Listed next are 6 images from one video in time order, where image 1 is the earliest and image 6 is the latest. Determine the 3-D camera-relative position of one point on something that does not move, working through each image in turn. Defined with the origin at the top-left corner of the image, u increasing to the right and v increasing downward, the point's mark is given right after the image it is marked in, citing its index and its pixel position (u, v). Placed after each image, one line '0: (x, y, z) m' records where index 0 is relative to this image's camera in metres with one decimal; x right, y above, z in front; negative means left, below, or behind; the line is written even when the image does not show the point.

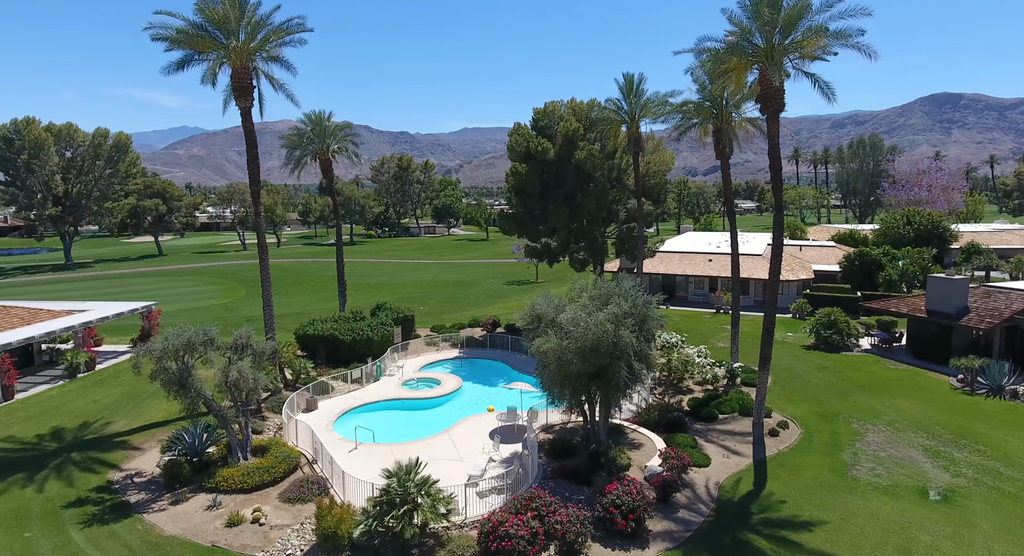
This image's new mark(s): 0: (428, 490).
0: (-2.5, -6.4, +18.2) m
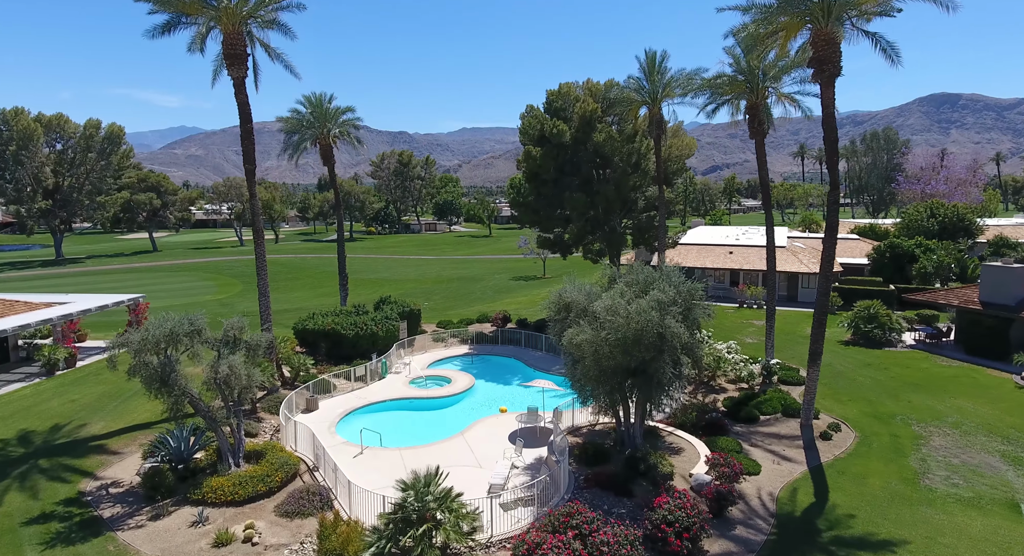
0: (-1.6, -5.8, +15.5) m
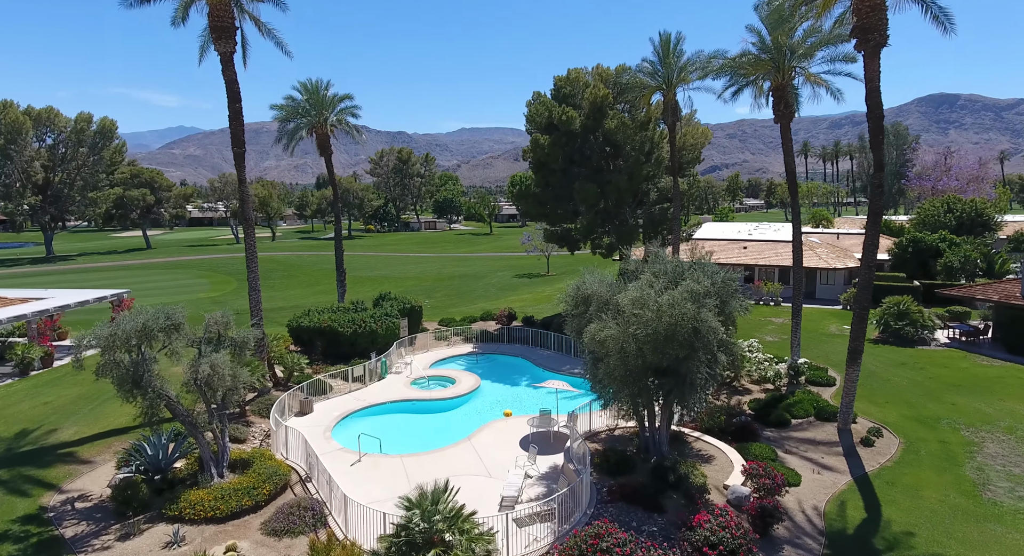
0: (-1.1, -5.5, +13.5) m
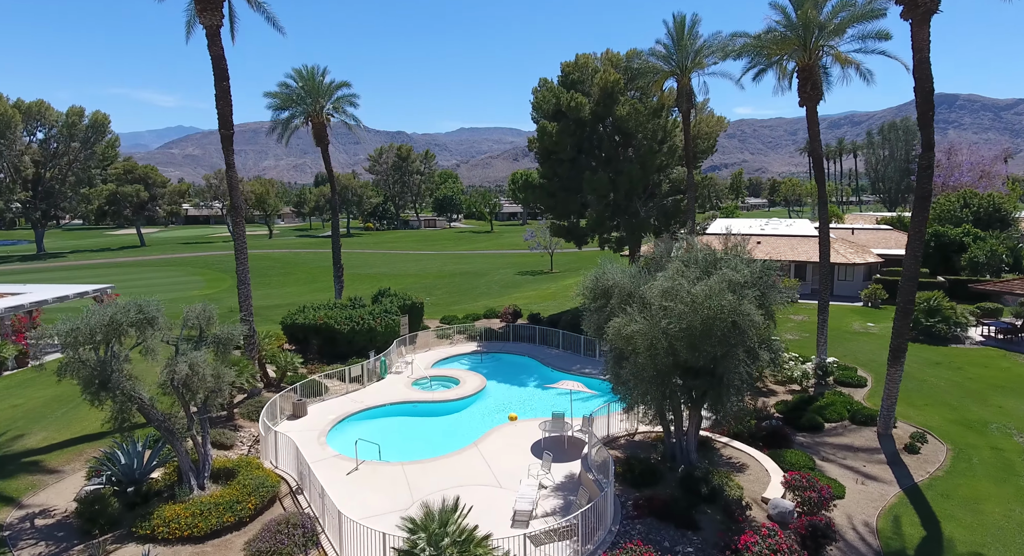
0: (-0.8, -5.2, +11.6) m
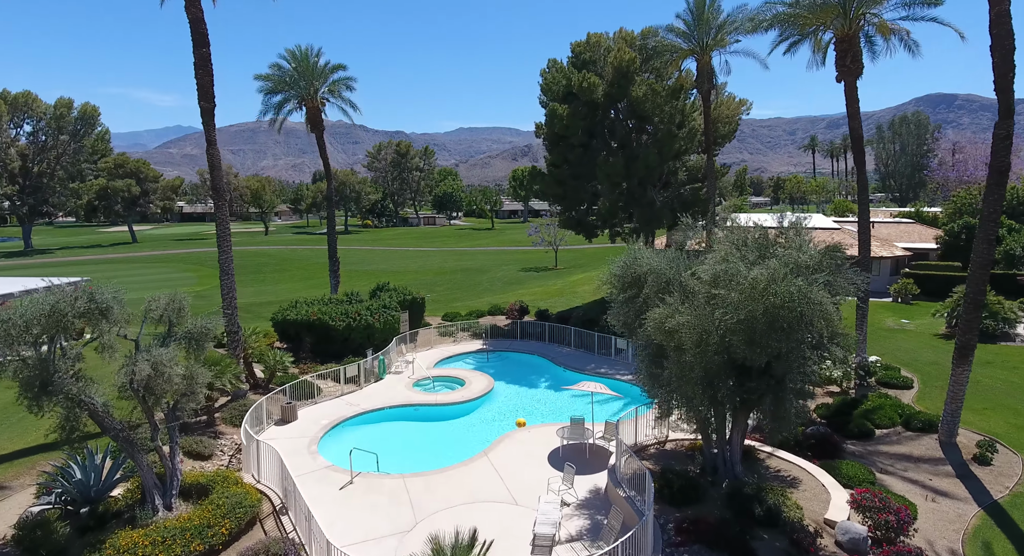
0: (-0.3, -4.8, +9.2) m
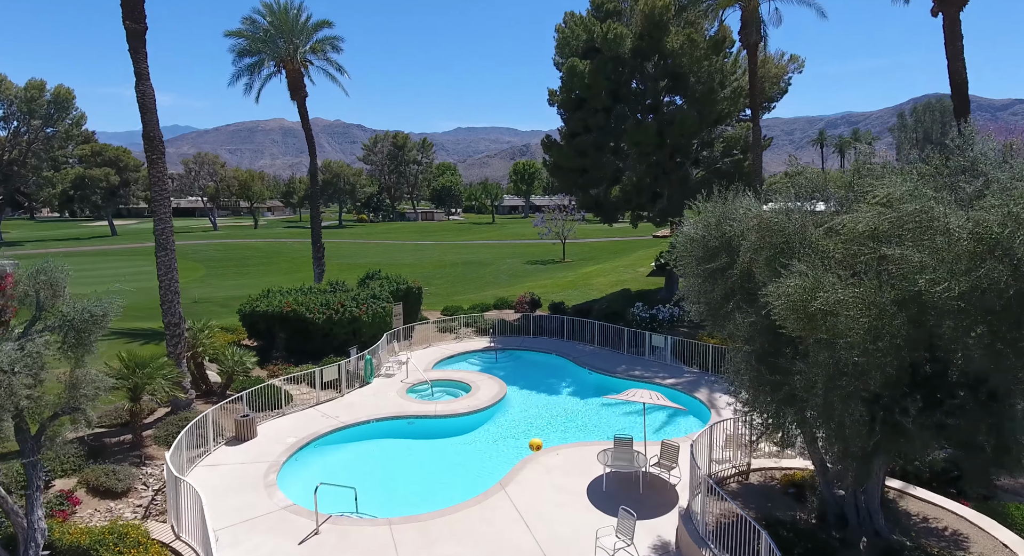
0: (+0.4, -4.2, +4.2) m
